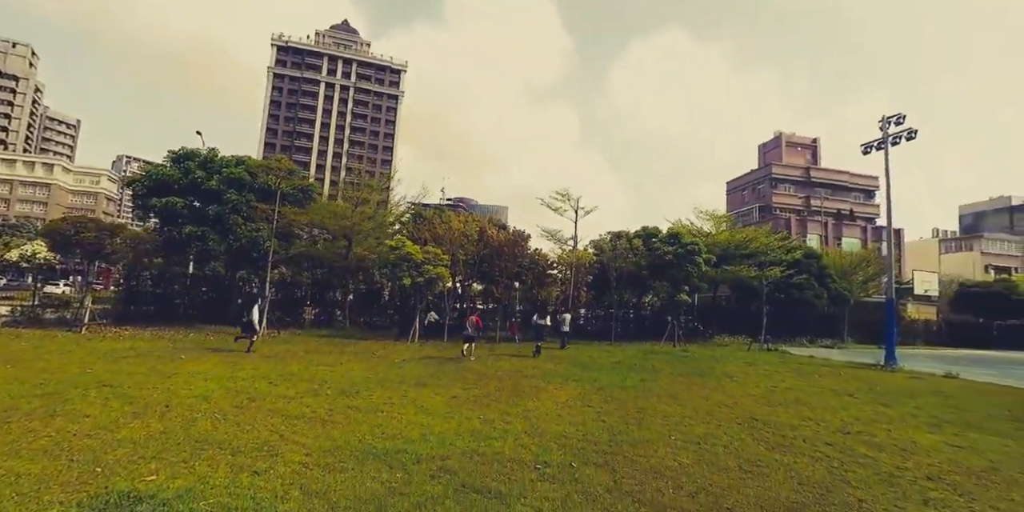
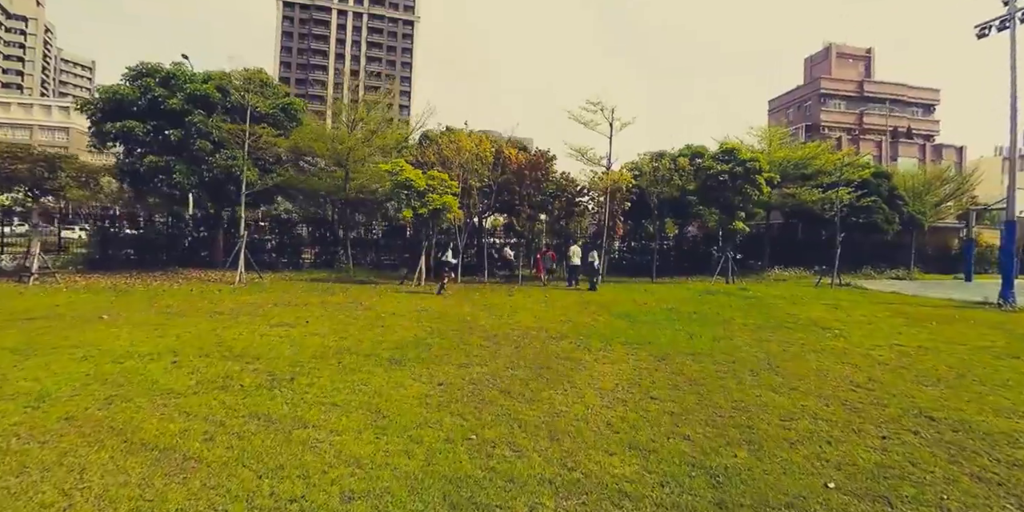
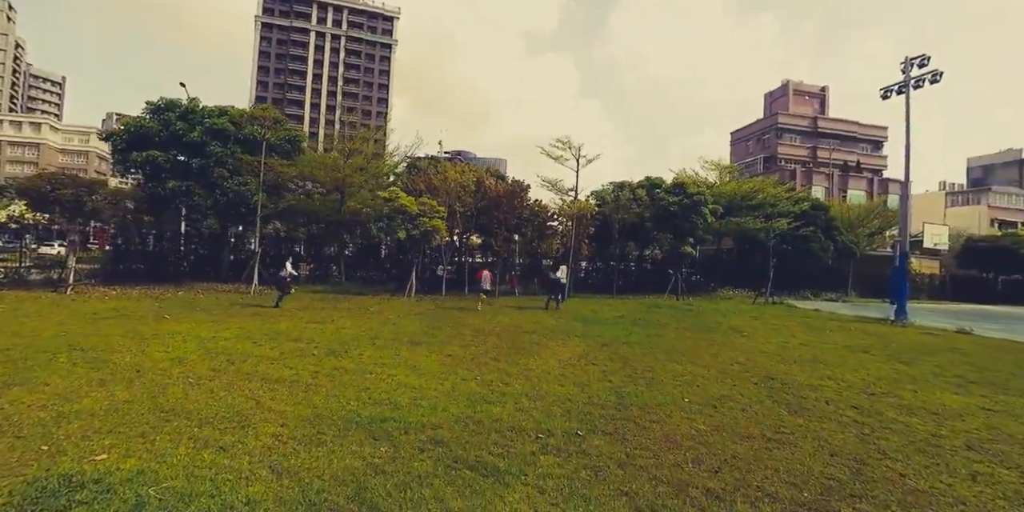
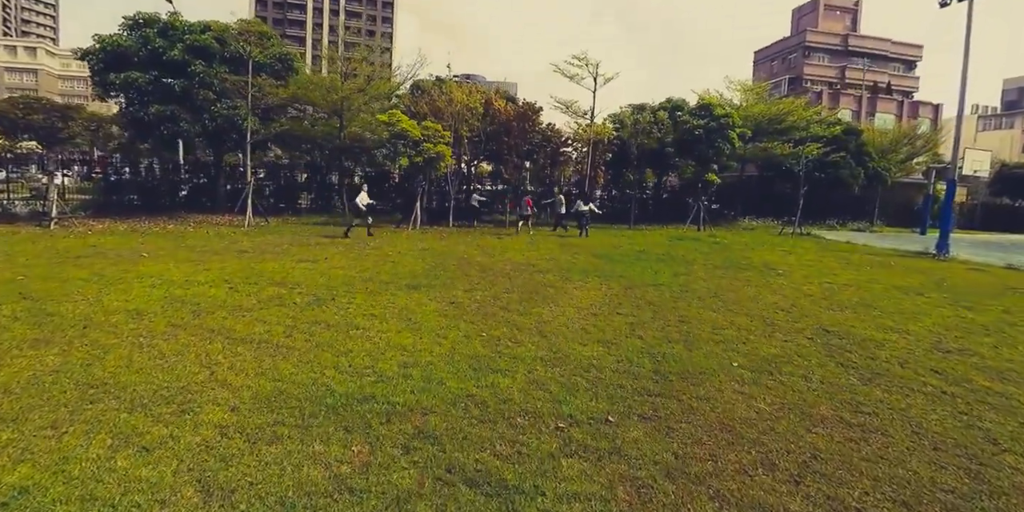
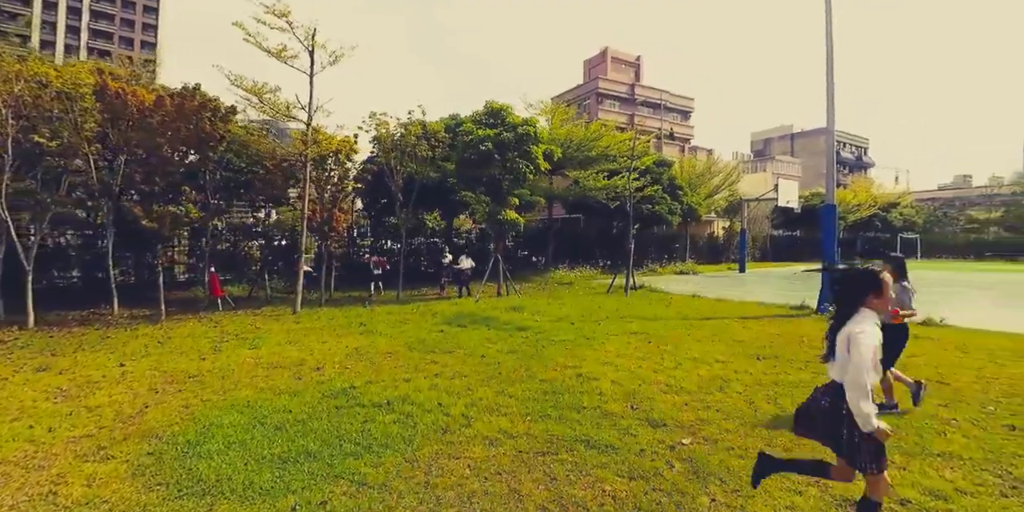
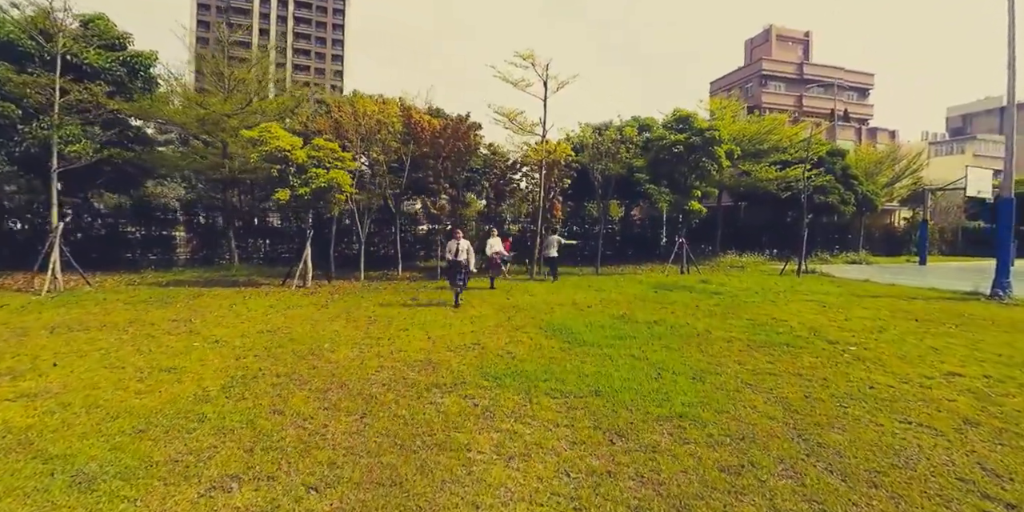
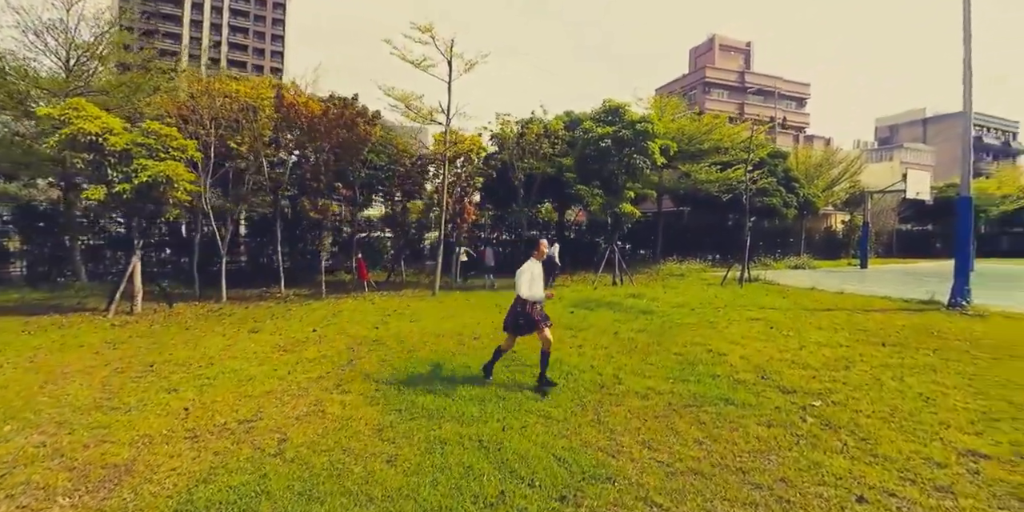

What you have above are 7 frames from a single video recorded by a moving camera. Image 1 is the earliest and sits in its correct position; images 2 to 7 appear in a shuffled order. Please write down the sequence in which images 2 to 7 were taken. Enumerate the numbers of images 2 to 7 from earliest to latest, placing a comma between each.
3, 4, 2, 6, 7, 5
